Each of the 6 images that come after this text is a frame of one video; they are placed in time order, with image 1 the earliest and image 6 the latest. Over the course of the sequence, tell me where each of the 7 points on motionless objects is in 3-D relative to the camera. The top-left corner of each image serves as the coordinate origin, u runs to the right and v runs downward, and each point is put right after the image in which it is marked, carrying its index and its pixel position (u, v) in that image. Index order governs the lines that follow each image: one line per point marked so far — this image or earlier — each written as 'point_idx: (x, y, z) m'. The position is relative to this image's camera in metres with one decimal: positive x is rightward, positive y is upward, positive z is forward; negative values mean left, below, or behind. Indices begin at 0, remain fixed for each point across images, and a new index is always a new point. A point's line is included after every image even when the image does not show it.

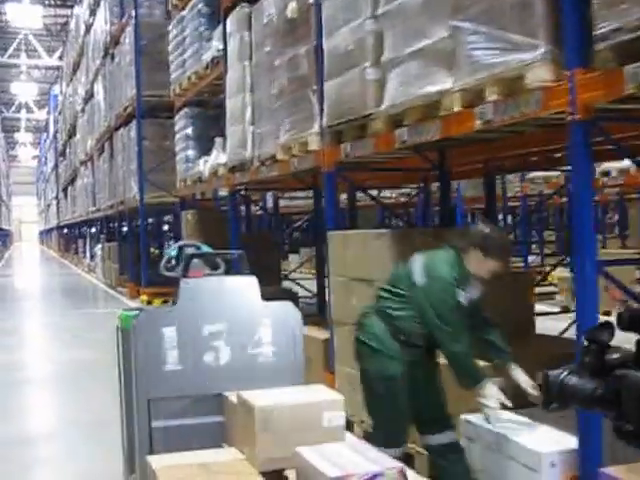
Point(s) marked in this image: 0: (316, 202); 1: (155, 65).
0: (0.0, +0.3, +8.4) m
1: (-1.7, +1.8, +12.1) m
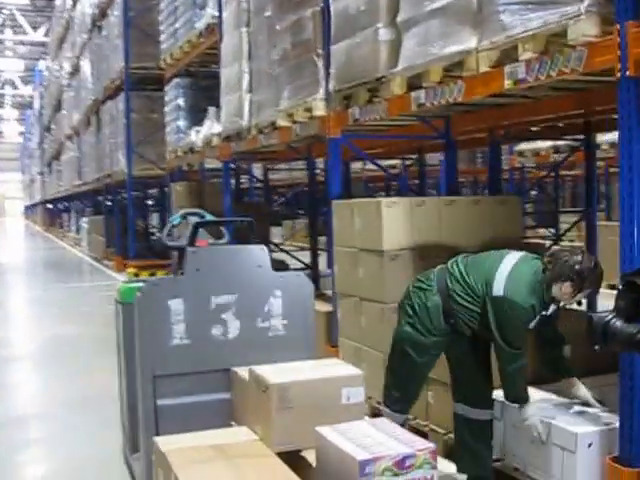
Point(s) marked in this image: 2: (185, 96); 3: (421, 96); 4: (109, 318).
0: (0.0, +0.5, +8.2) m
1: (-1.8, +2.1, +11.9) m
2: (-1.0, +1.1, +8.9) m
3: (+0.4, +0.5, +4.3) m
4: (-1.6, -0.6, +9.3) m
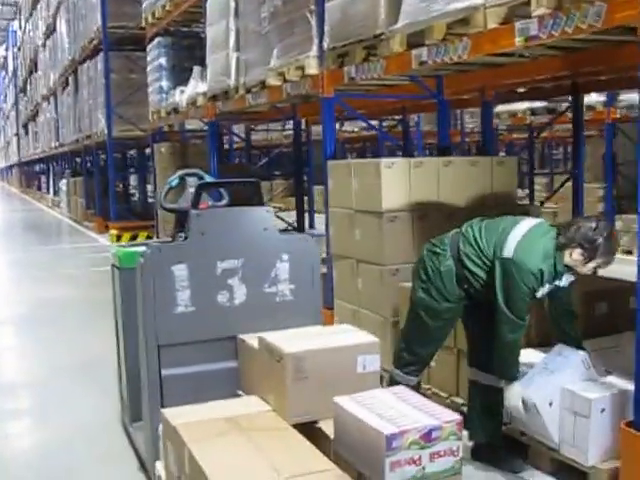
0: (-0.1, +0.7, +8.1) m
1: (-2.0, +2.5, +11.7) m
2: (-1.1, +1.4, +8.8) m
3: (+0.4, +0.7, +4.2) m
4: (-1.8, -0.3, +9.2) m
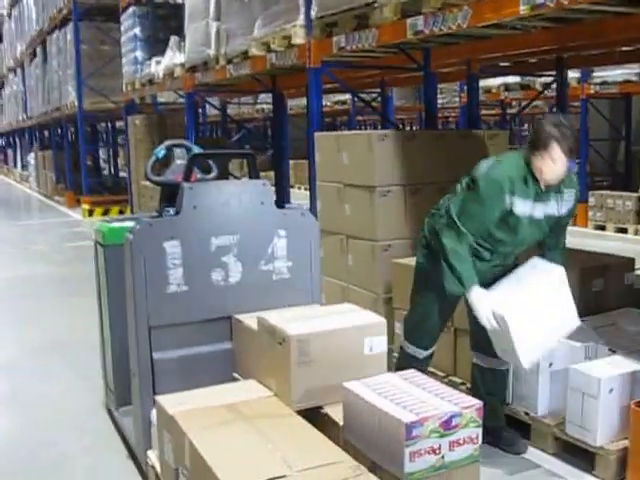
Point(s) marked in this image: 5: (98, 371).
0: (-0.3, +0.9, +7.9) m
1: (-2.3, +2.7, +11.4) m
2: (-1.3, +1.6, +8.6) m
3: (+0.3, +0.8, +4.0) m
4: (-1.9, -0.1, +9.0) m
5: (-1.0, -0.6, +5.1) m
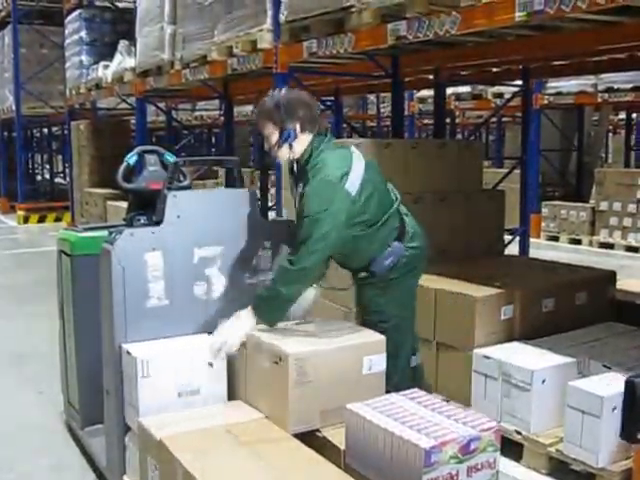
0: (-0.6, +0.8, +7.8) m
1: (-2.8, +2.6, +11.1) m
2: (-1.7, +1.5, +8.3) m
3: (+0.3, +0.7, +3.9) m
4: (-2.3, -0.2, +8.7) m
5: (-1.1, -0.6, +4.9) m
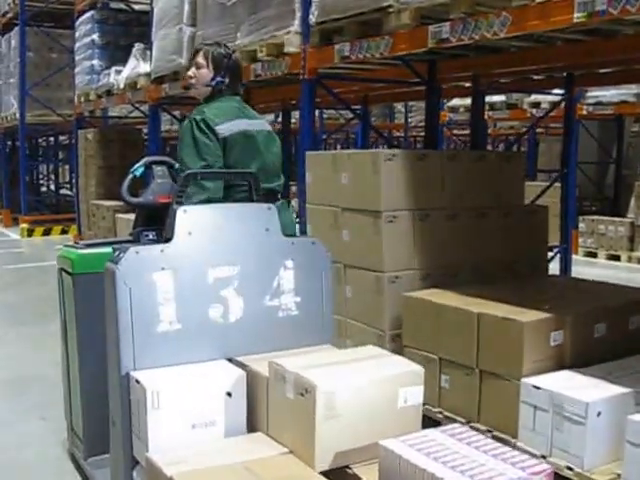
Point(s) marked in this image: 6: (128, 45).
0: (-0.5, +0.7, +7.5) m
1: (-2.7, +2.5, +10.8) m
2: (-1.5, +1.4, +8.0) m
3: (+0.4, +0.7, +3.6) m
4: (-2.2, -0.3, +8.4) m
5: (-1.0, -0.7, +4.5) m
6: (-1.5, +1.5, +8.8) m
